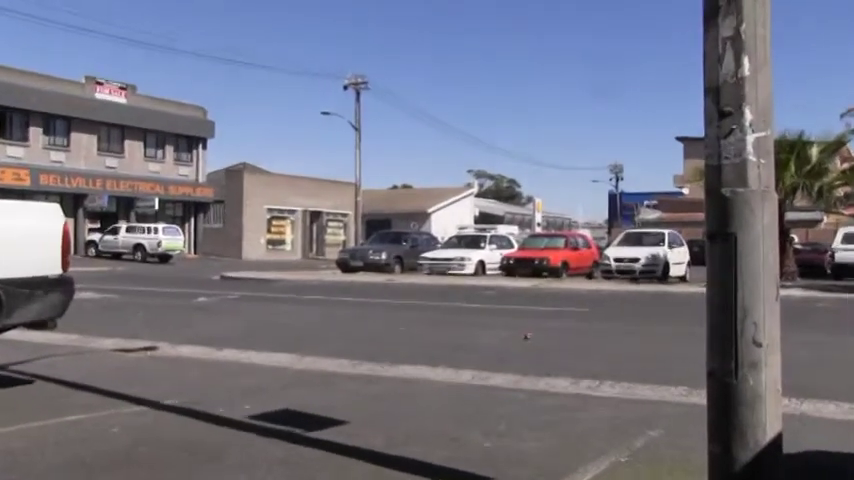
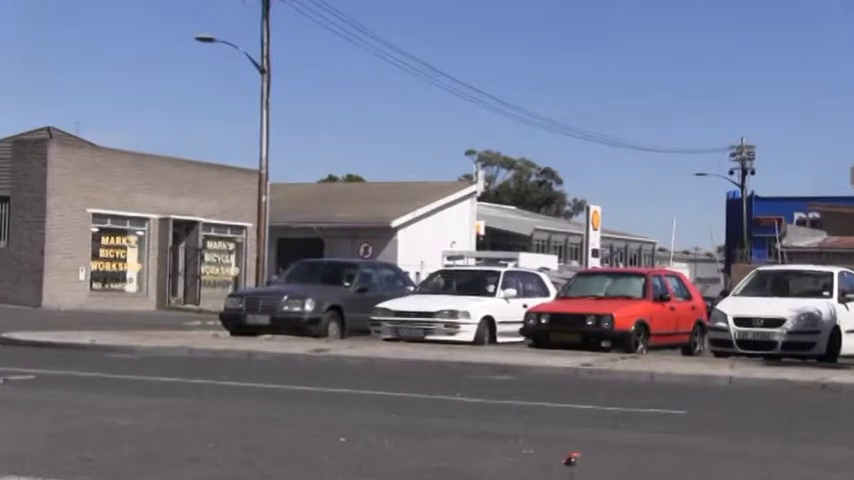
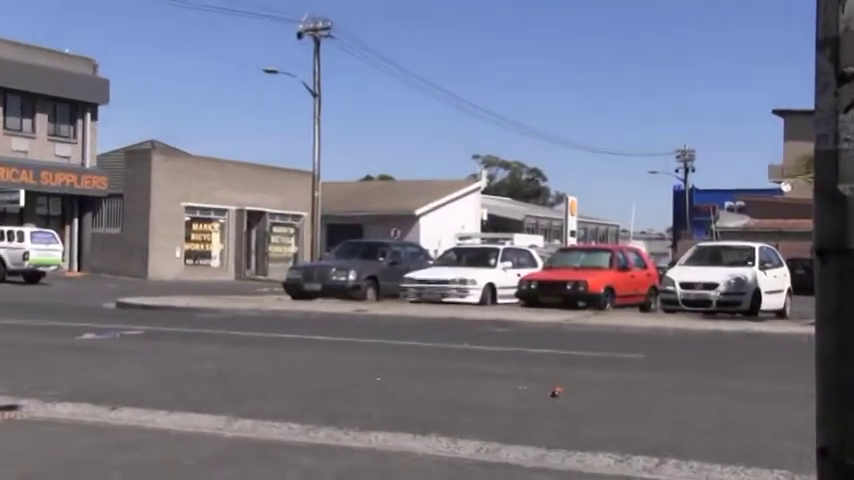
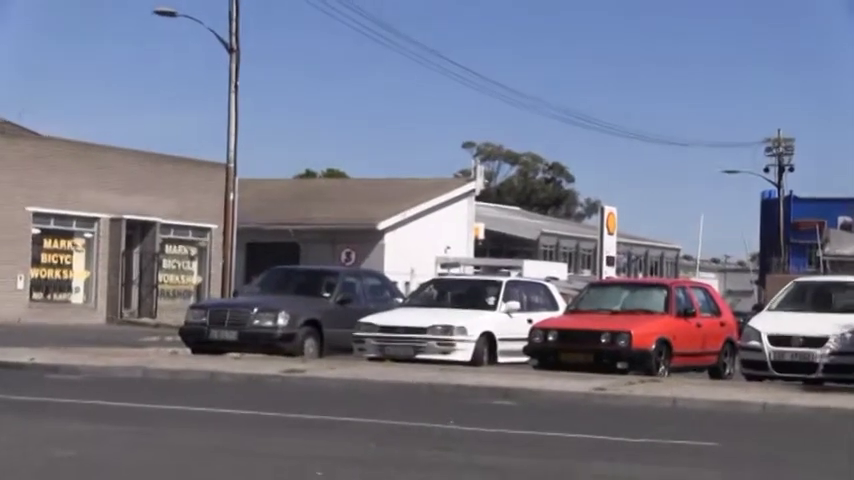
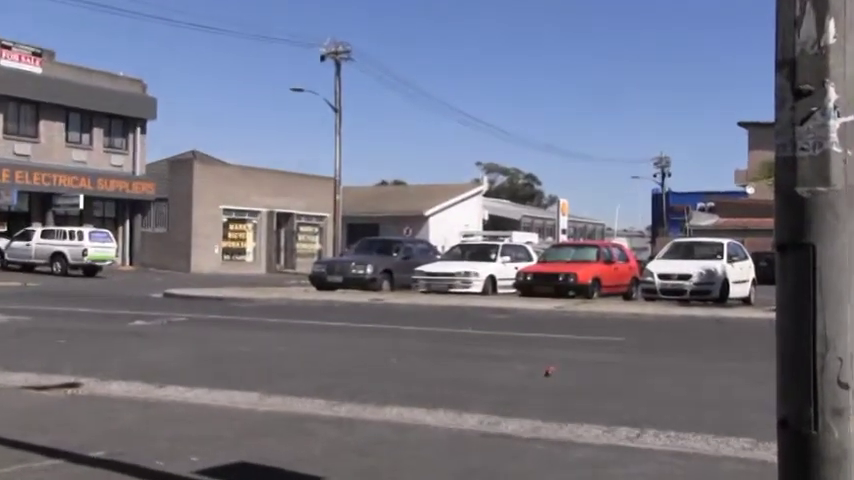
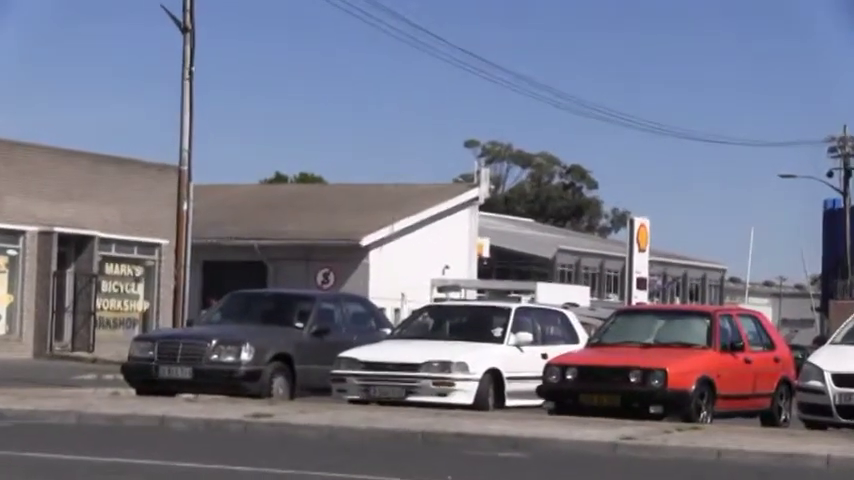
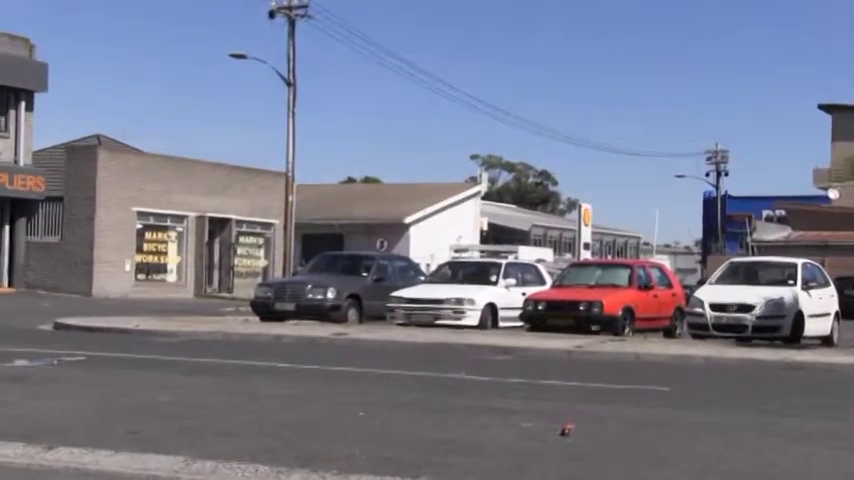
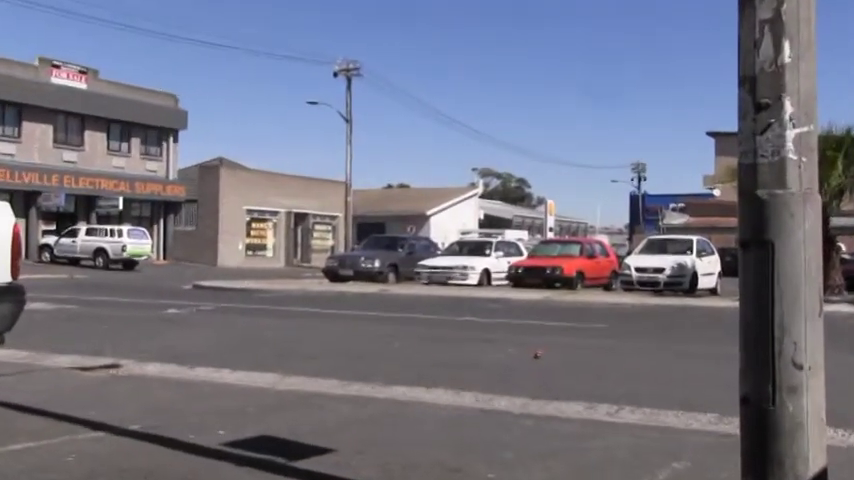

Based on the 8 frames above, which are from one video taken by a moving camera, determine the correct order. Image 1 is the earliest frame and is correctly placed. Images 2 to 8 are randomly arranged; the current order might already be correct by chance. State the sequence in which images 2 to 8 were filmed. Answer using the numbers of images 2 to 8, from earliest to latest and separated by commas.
8, 5, 3, 7, 2, 4, 6
